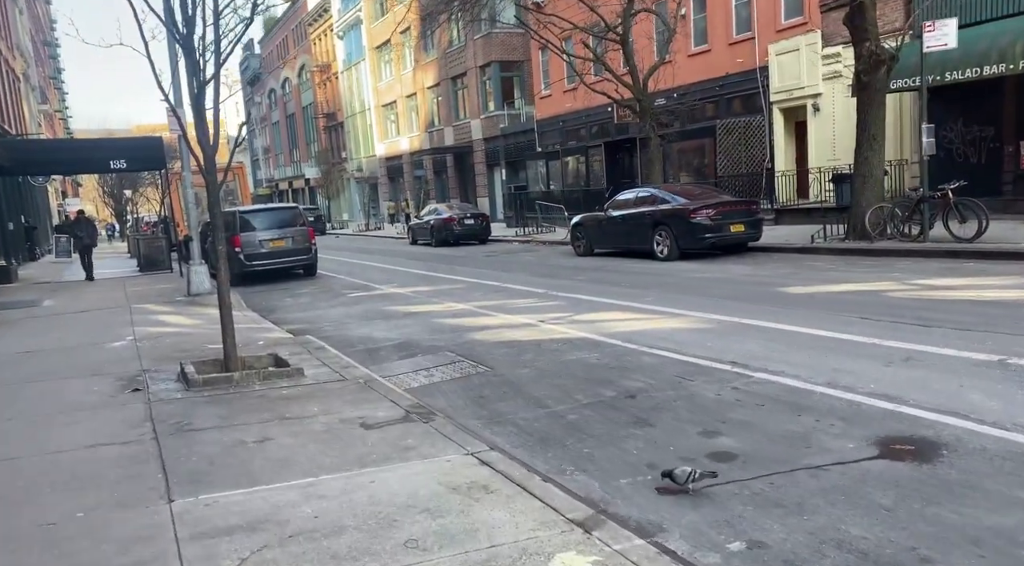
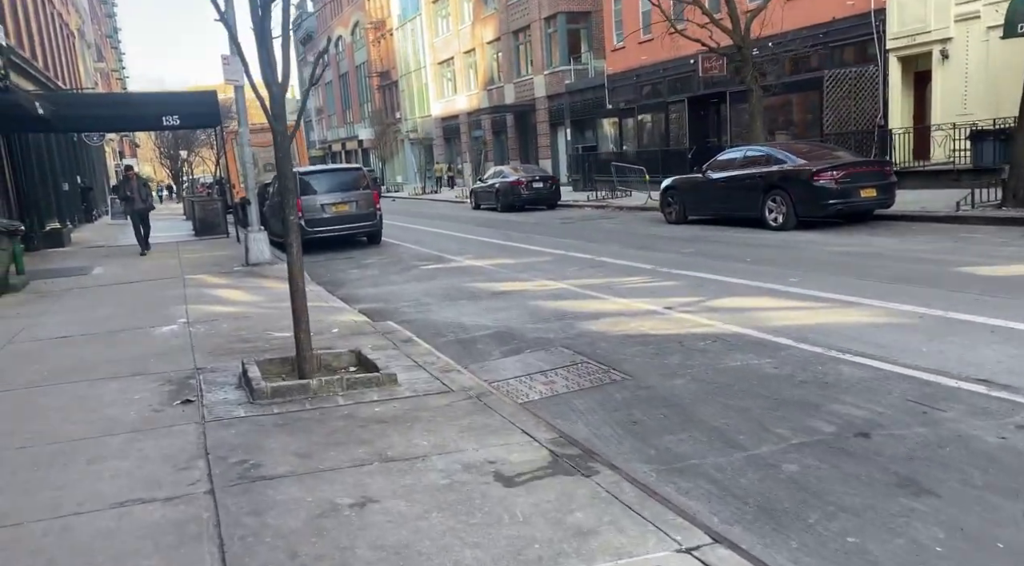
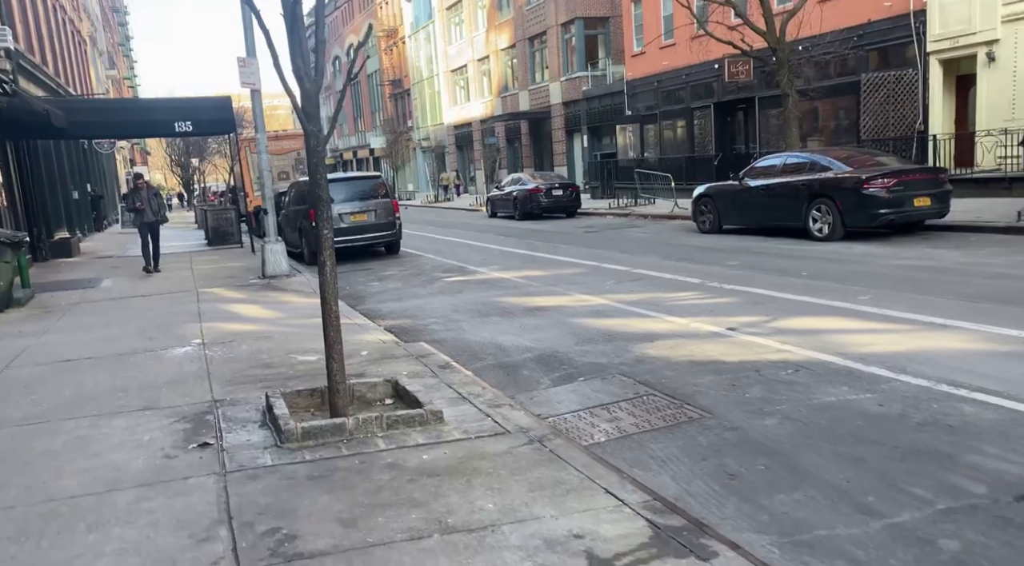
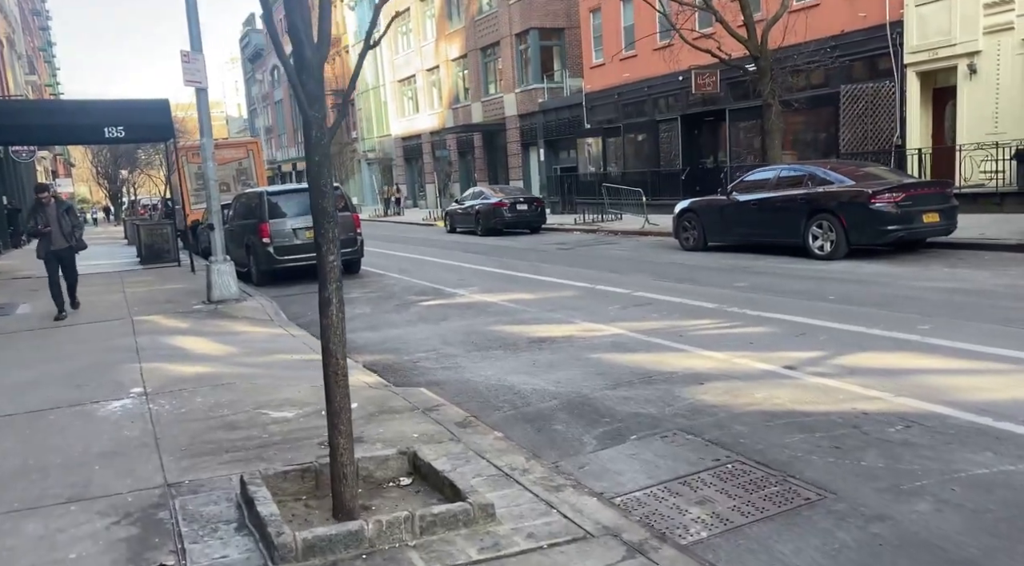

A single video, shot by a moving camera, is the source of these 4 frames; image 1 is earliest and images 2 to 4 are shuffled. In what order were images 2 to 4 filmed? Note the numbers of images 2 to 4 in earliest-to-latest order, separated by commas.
2, 3, 4
